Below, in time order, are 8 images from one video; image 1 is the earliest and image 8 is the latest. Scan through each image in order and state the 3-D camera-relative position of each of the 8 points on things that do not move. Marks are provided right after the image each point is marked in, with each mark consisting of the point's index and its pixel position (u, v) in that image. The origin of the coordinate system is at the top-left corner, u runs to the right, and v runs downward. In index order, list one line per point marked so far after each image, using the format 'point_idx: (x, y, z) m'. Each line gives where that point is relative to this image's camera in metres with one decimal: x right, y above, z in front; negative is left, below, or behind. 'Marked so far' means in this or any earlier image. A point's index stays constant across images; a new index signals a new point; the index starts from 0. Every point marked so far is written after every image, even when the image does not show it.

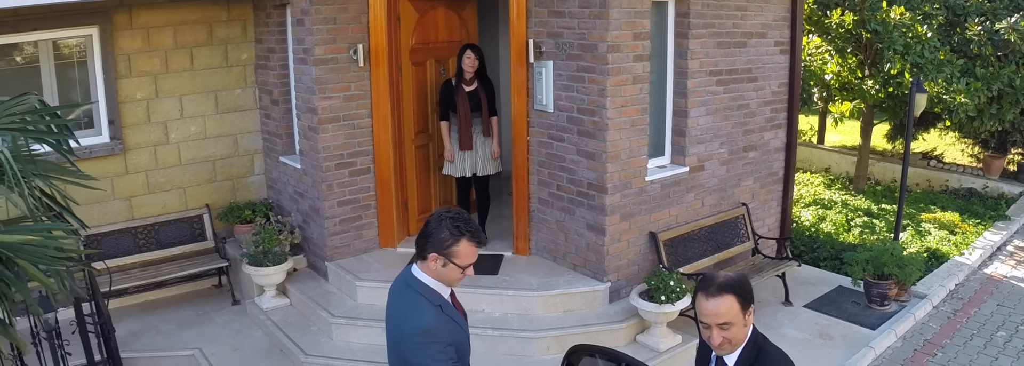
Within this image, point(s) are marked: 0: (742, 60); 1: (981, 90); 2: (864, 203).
0: (+1.2, +0.6, +6.5) m
1: (+3.5, +0.7, +9.3) m
2: (+2.8, -0.2, +10.0) m
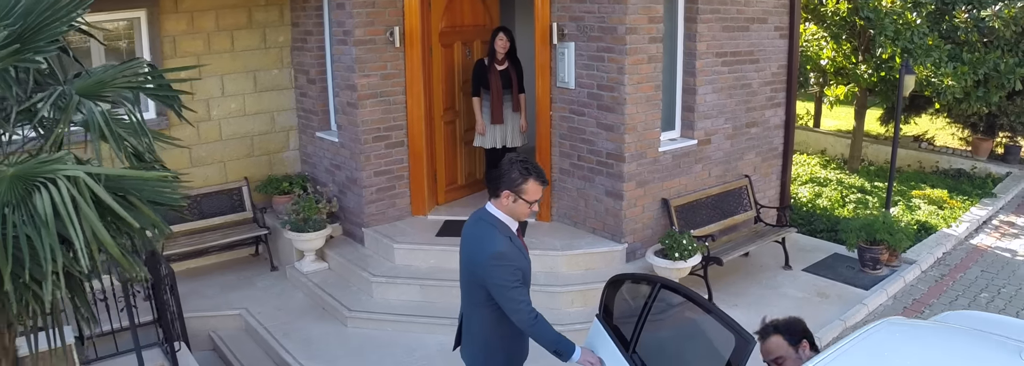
0: (+1.3, +0.8, +7.0) m
1: (+3.6, +0.8, +9.8) m
2: (+2.9, 0.0, +10.5) m
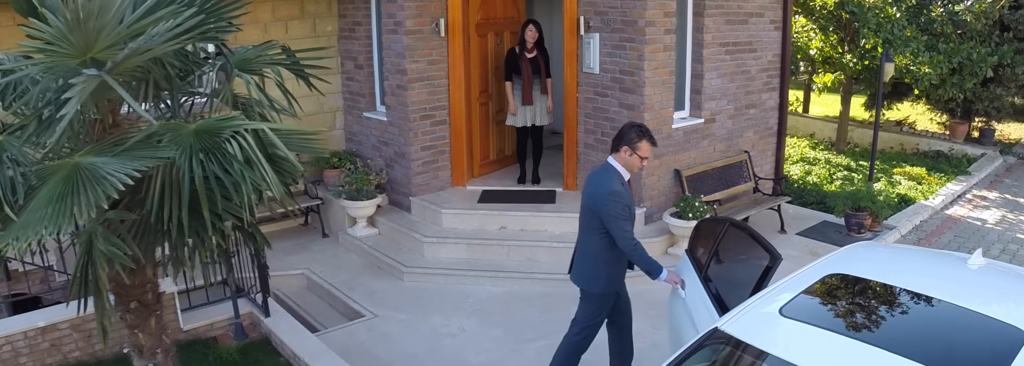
0: (+1.5, +0.9, +7.9) m
1: (+3.7, +1.0, +10.8) m
2: (+3.0, +0.2, +11.5) m
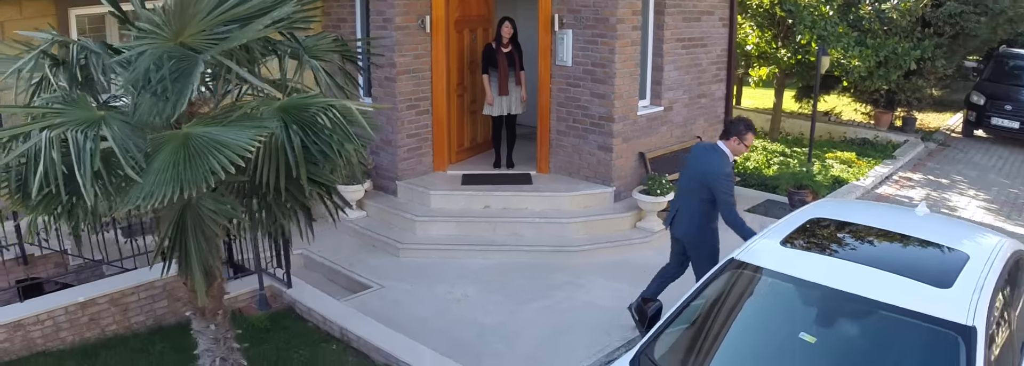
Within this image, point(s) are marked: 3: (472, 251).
0: (+1.3, +1.1, +8.7) m
1: (+3.3, +1.2, +11.7) m
2: (+2.6, +0.3, +12.4) m
3: (-0.2, -0.4, +7.2) m
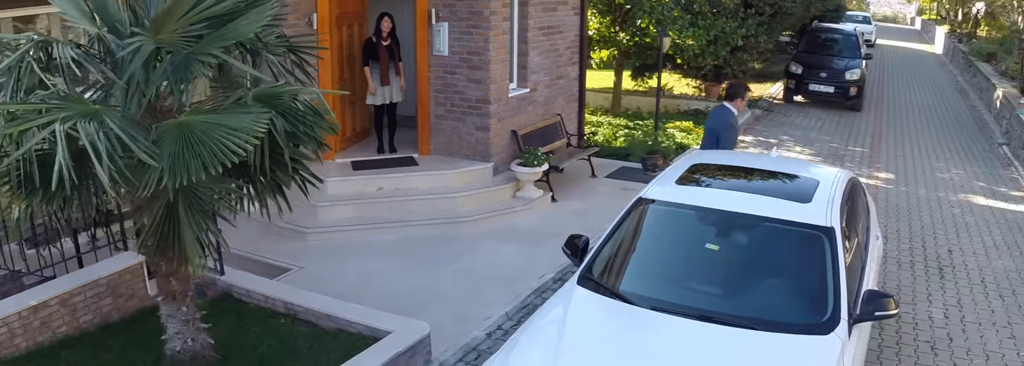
0: (+0.3, +1.3, +9.6) m
1: (+1.9, +1.5, +12.9) m
2: (+1.2, +0.6, +13.4) m
3: (-0.9, -0.3, +8.0) m
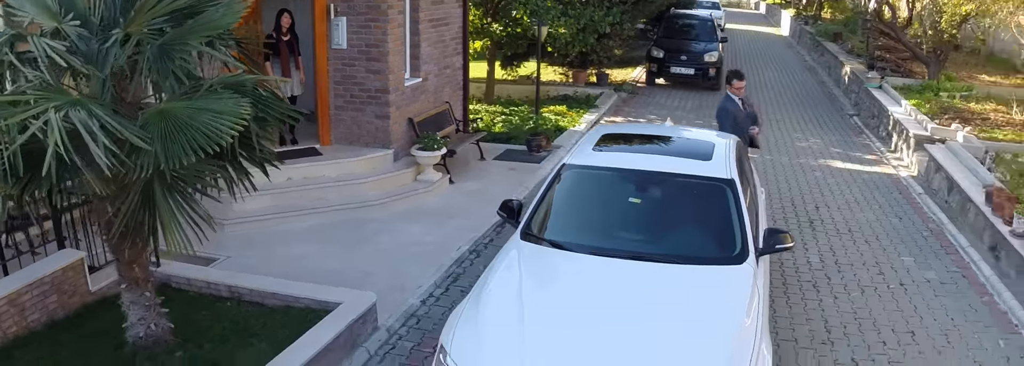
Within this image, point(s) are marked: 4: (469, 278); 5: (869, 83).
0: (-0.6, +1.4, +10.2) m
1: (+0.6, +1.7, +13.6) m
2: (-0.1, +0.8, +14.1) m
3: (-1.5, -0.2, +8.4) m
4: (-0.2, -0.5, +6.9) m
5: (+4.5, +1.2, +15.7) m
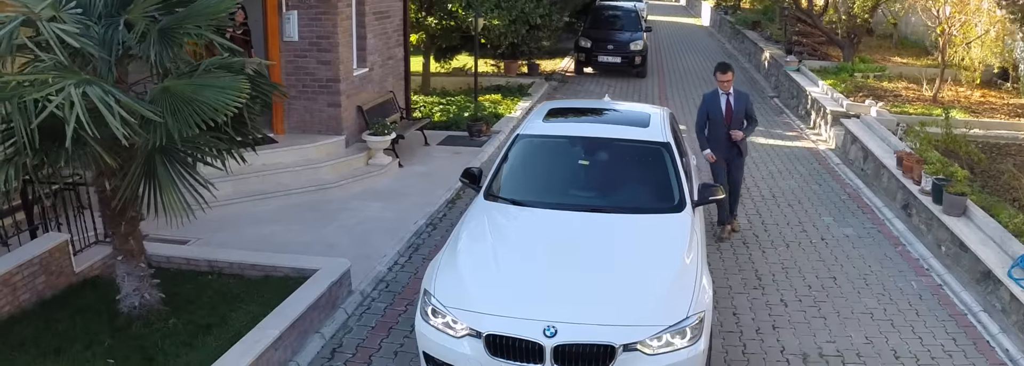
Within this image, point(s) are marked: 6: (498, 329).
0: (-1.1, +1.5, +10.7) m
1: (-0.1, +1.9, +14.1) m
2: (-0.8, +0.9, +14.6) m
3: (-1.9, -0.1, +8.8) m
4: (-0.5, -0.4, +7.4) m
5: (+3.6, +1.5, +16.5) m
6: (-0.1, -0.5, +4.3) m
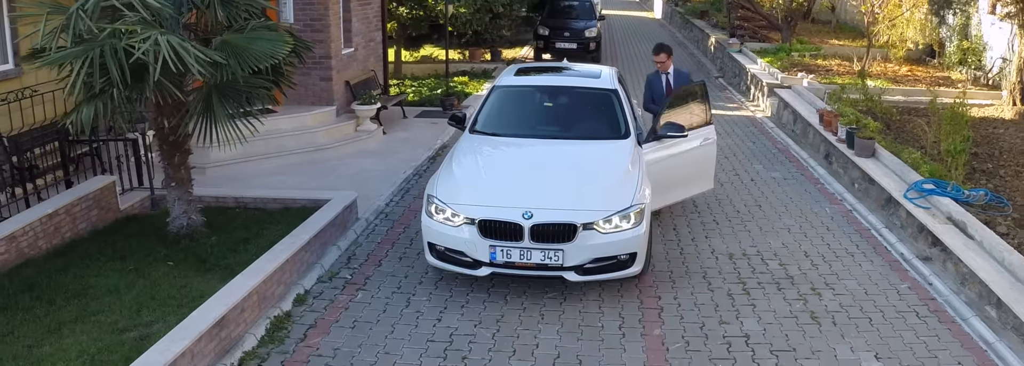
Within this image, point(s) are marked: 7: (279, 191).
0: (-1.4, +1.8, +11.9) m
1: (-0.5, +2.2, +15.4) m
2: (-1.3, +1.2, +15.8) m
3: (-2.1, +0.2, +10.0) m
4: (-0.7, 0.0, +8.6) m
5: (+3.1, +1.9, +17.9) m
6: (-0.1, -0.1, +5.6) m
7: (-1.5, -0.1, +8.0) m
